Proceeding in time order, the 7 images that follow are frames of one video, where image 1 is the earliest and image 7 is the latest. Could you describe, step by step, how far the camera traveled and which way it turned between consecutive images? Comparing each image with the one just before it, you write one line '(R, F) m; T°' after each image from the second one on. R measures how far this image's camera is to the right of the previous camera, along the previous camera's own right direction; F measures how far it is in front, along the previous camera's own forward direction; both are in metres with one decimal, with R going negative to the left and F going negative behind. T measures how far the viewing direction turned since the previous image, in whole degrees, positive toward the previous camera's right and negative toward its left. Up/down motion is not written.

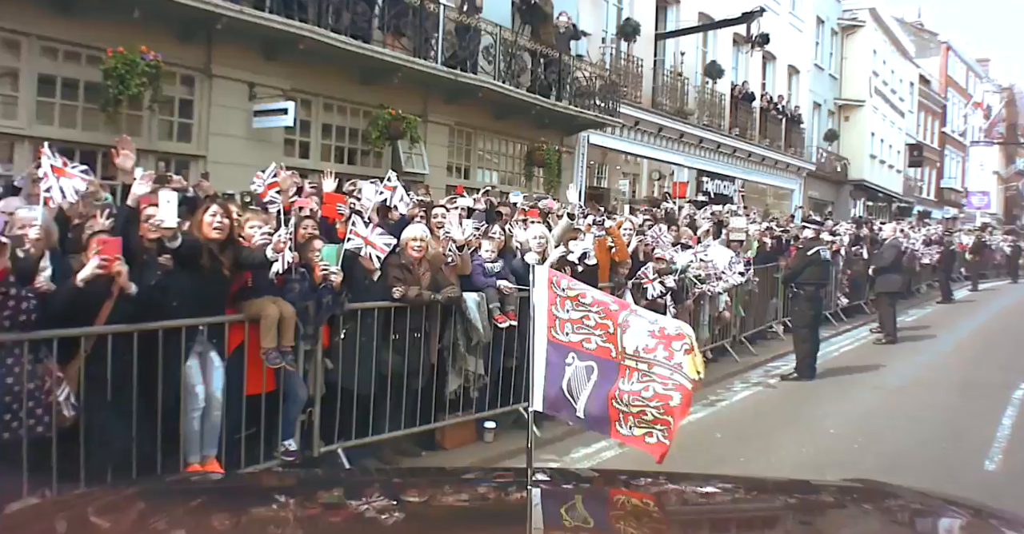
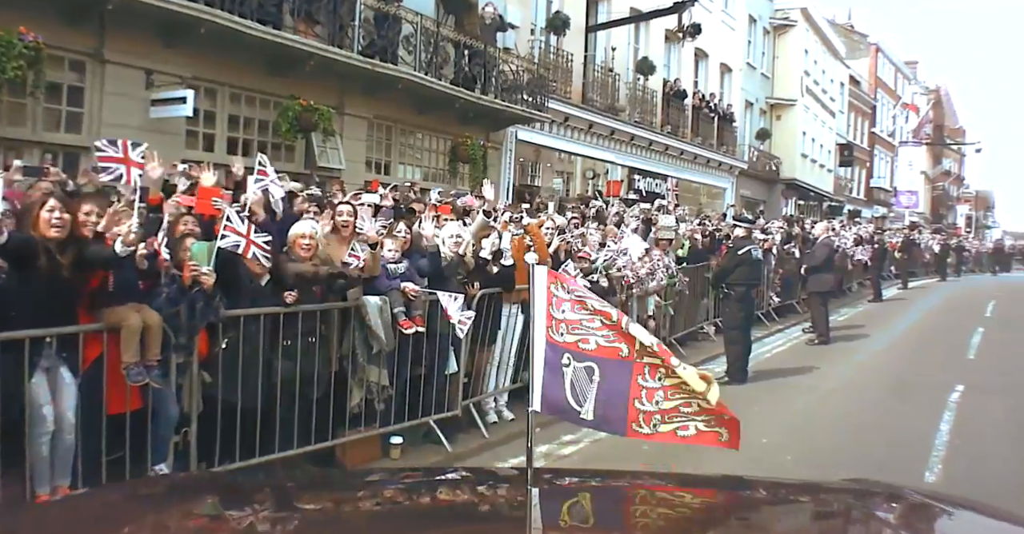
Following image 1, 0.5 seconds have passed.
(+0.3, +0.6) m; +4°
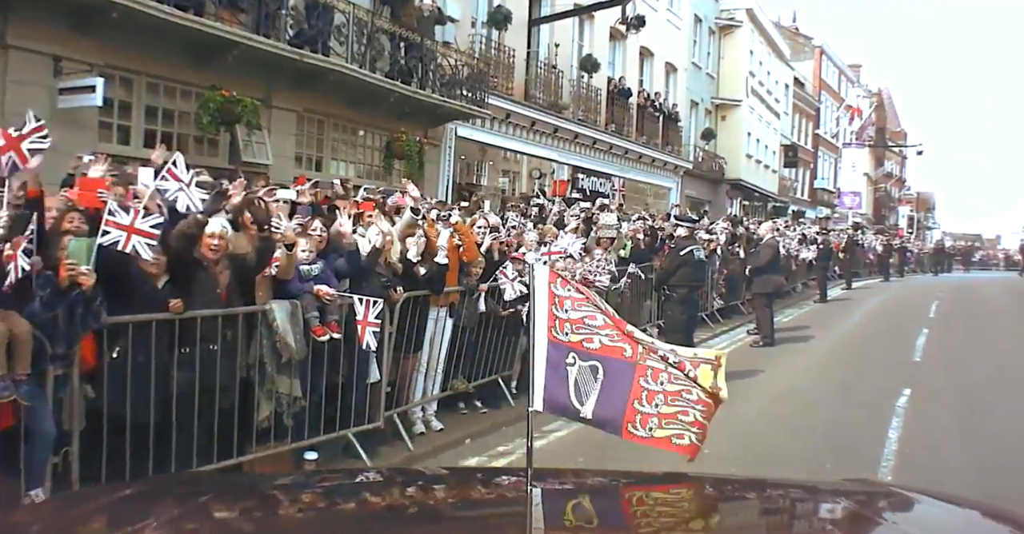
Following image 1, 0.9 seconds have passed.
(+0.2, +0.5) m; +3°
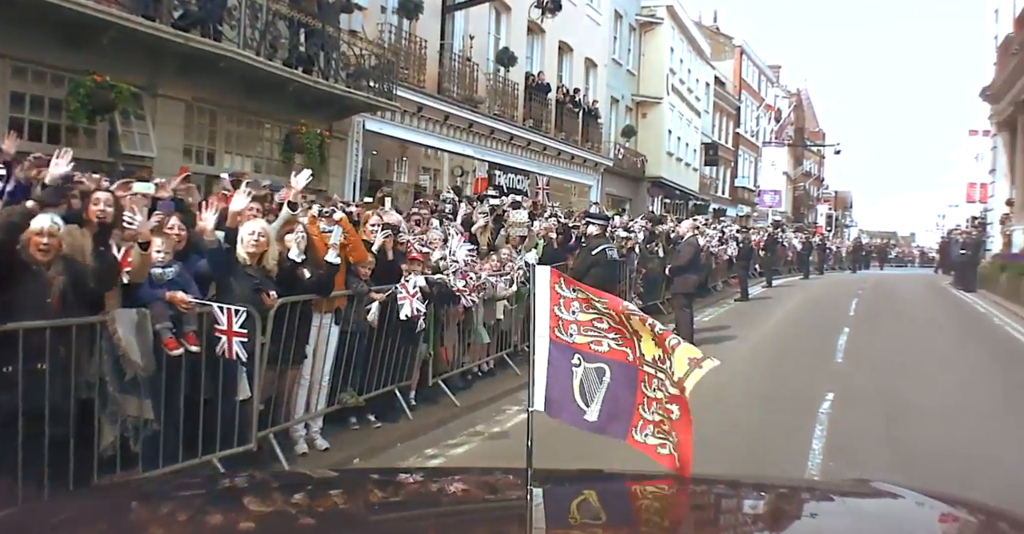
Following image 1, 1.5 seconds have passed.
(+0.3, +0.7) m; +5°
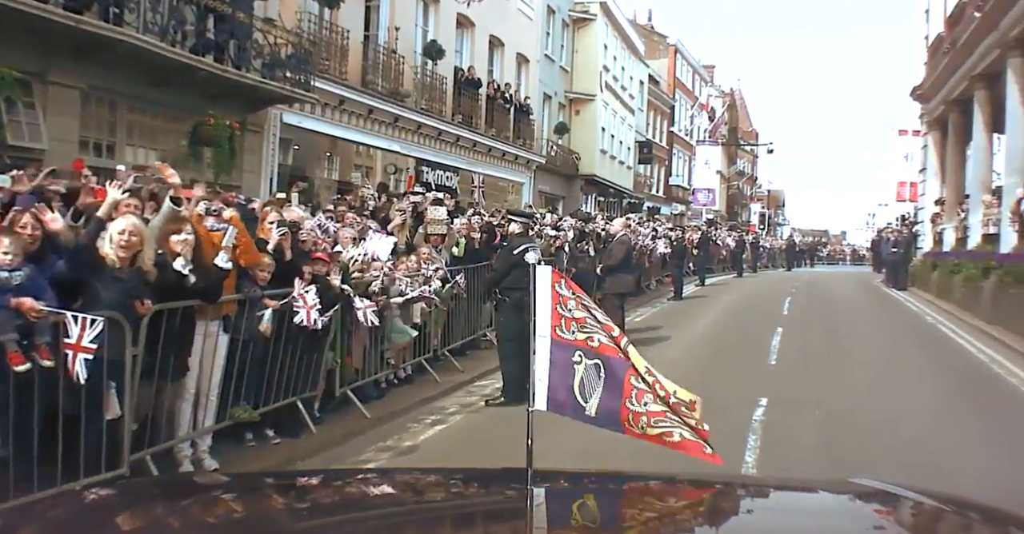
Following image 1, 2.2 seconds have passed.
(+0.2, +0.6) m; +4°
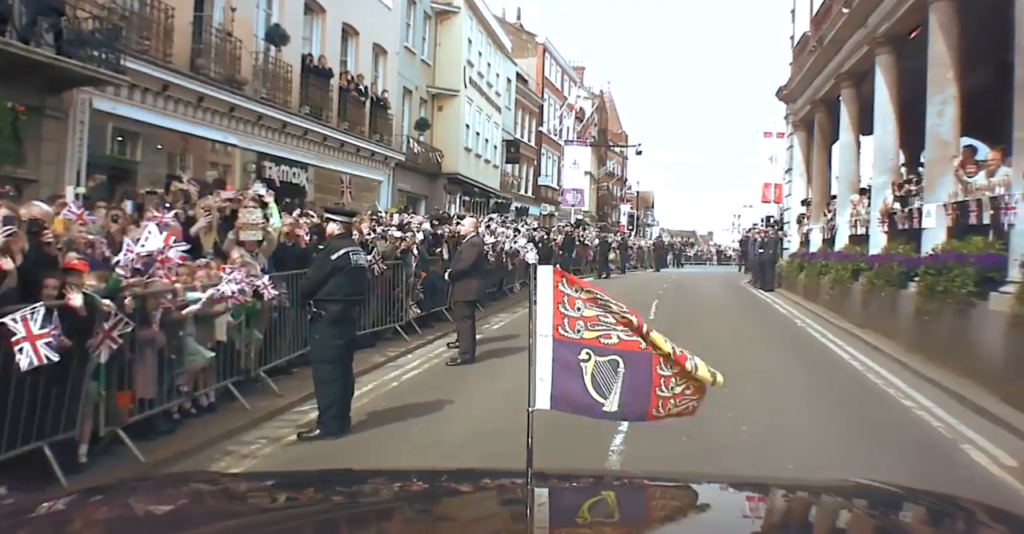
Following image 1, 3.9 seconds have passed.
(+0.4, +1.1) m; +9°
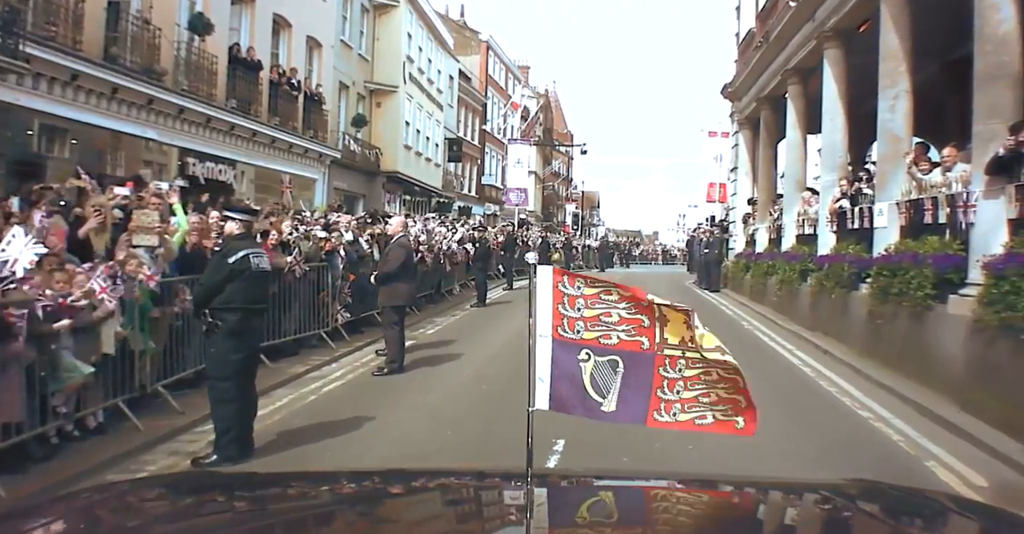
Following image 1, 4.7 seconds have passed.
(+0.2, +0.5) m; +4°
